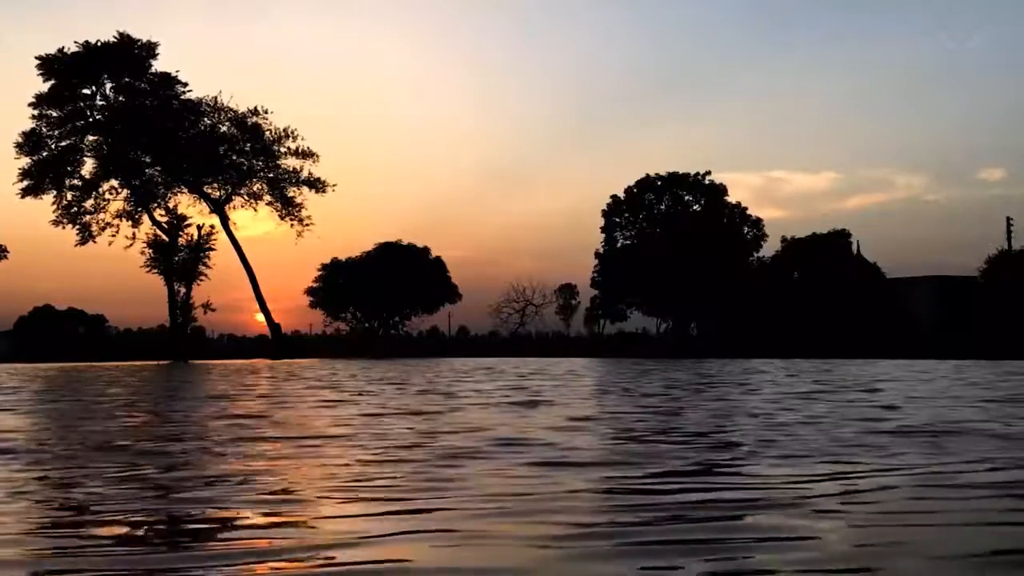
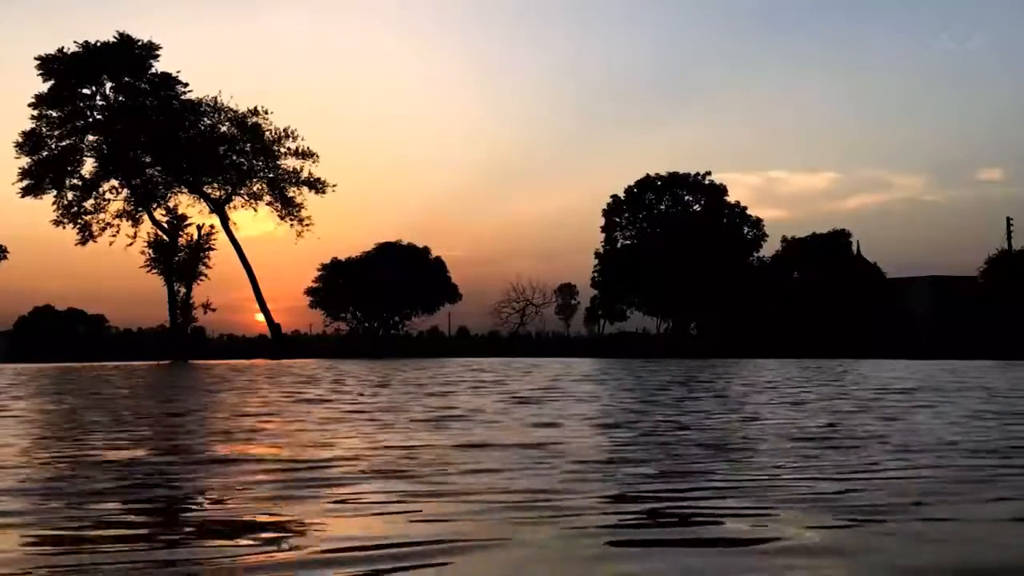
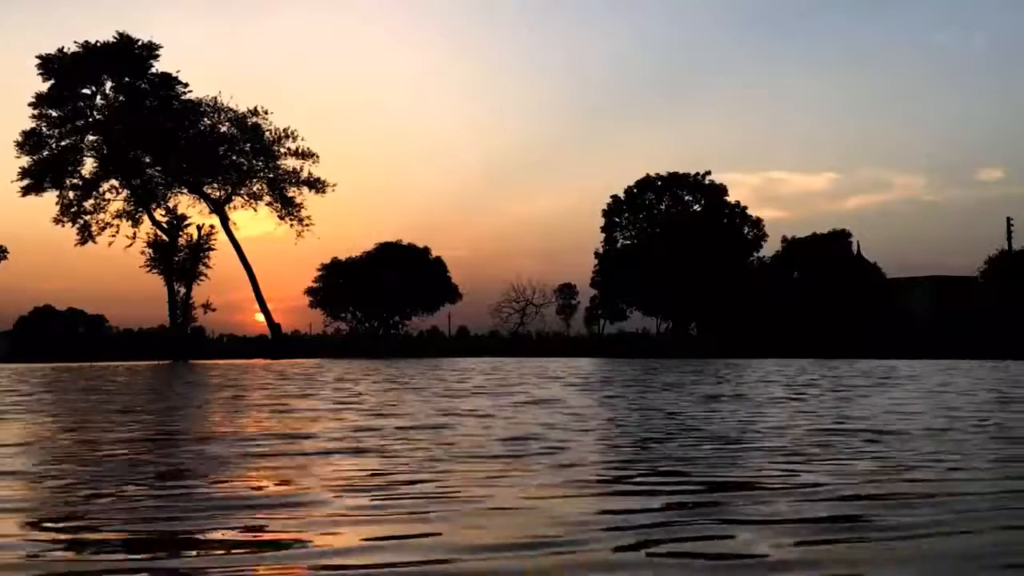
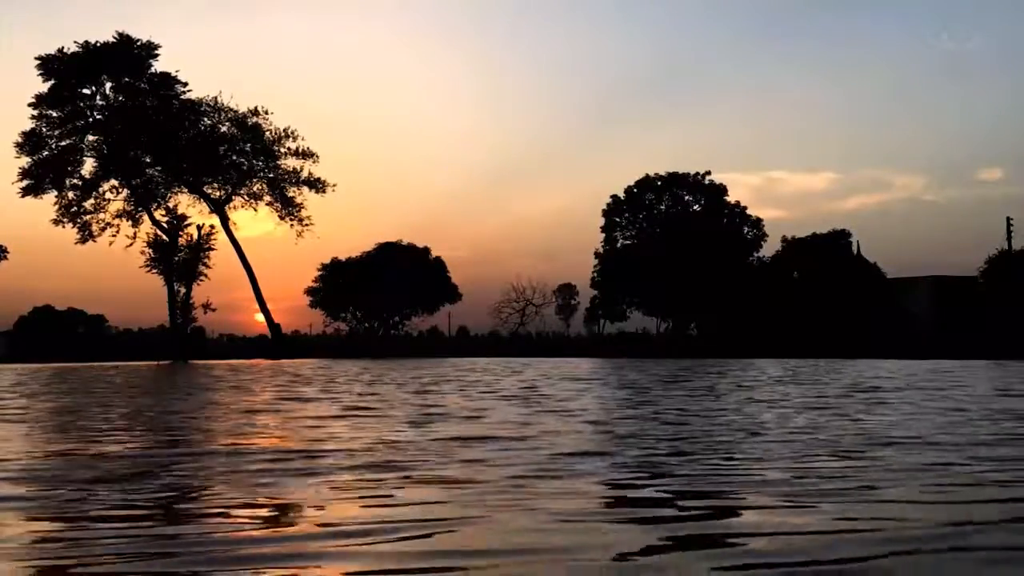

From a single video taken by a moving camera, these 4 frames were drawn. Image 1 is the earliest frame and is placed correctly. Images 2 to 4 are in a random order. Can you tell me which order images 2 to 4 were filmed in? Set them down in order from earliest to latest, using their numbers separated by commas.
2, 4, 3
